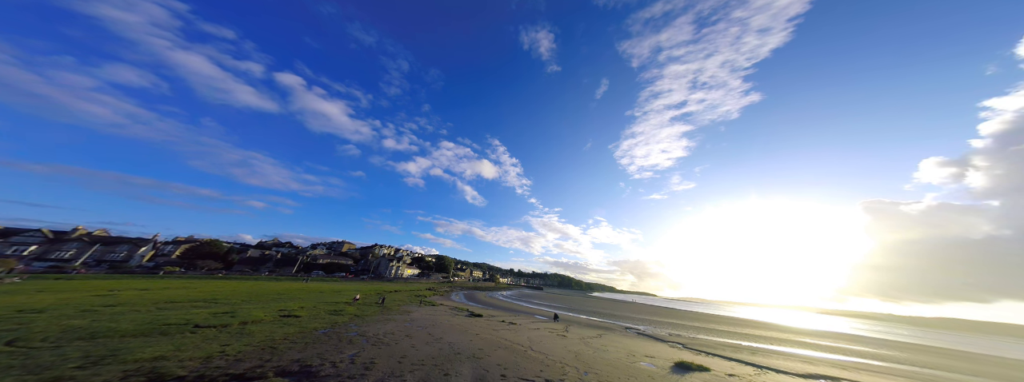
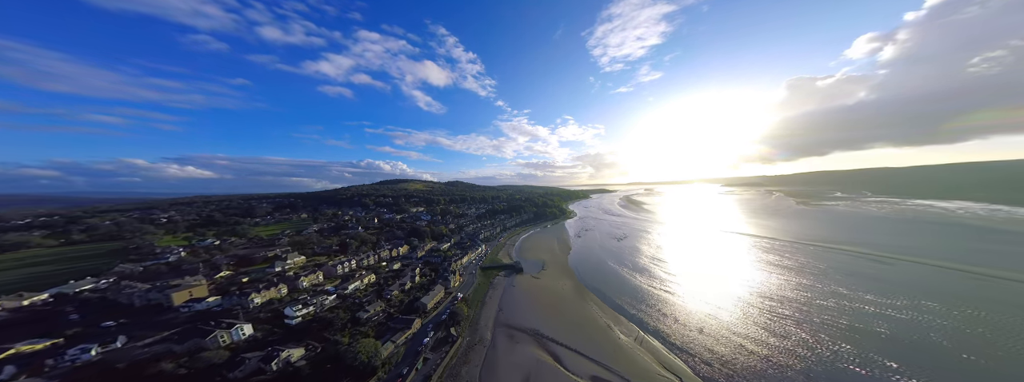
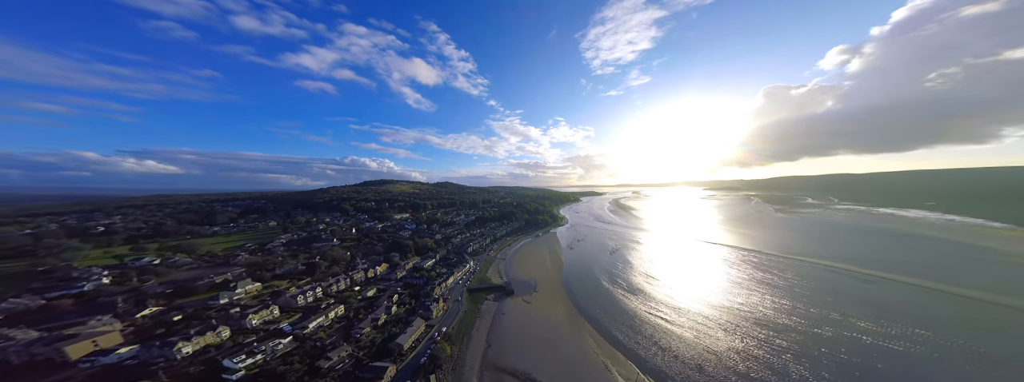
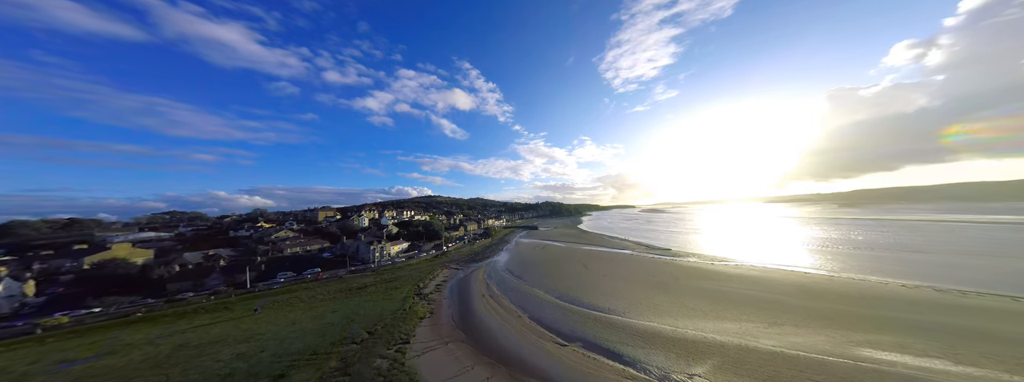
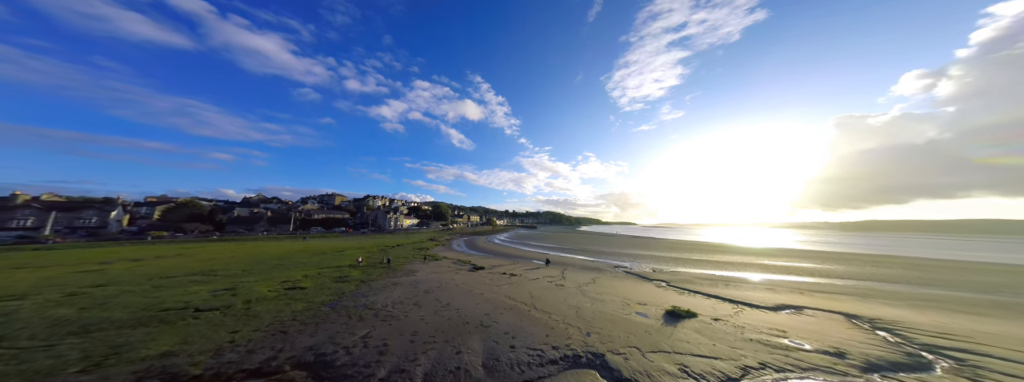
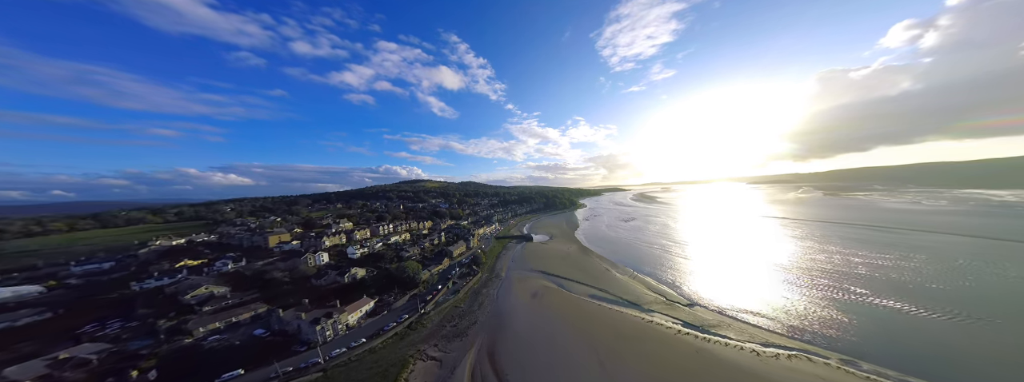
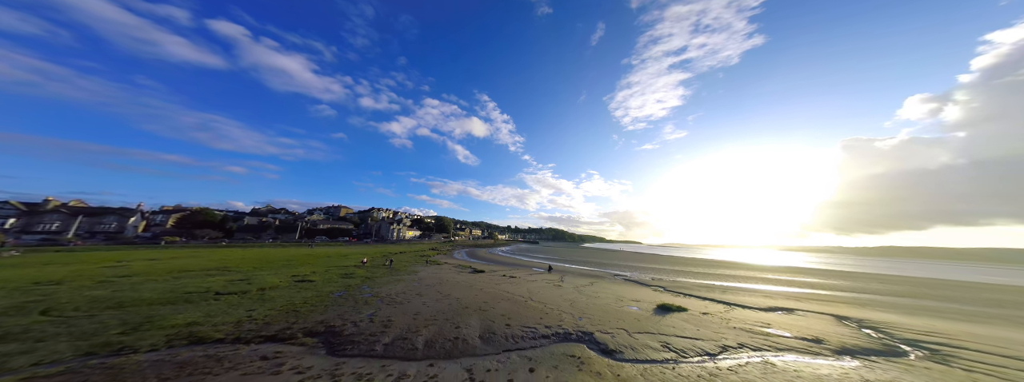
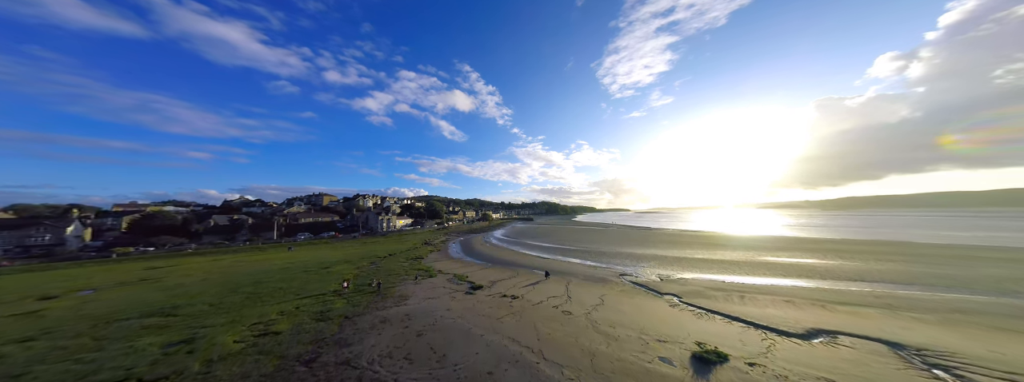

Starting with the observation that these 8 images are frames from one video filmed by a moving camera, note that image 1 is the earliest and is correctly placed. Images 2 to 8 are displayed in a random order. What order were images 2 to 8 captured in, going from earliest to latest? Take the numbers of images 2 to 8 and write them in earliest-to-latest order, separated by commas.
7, 5, 8, 4, 6, 2, 3
